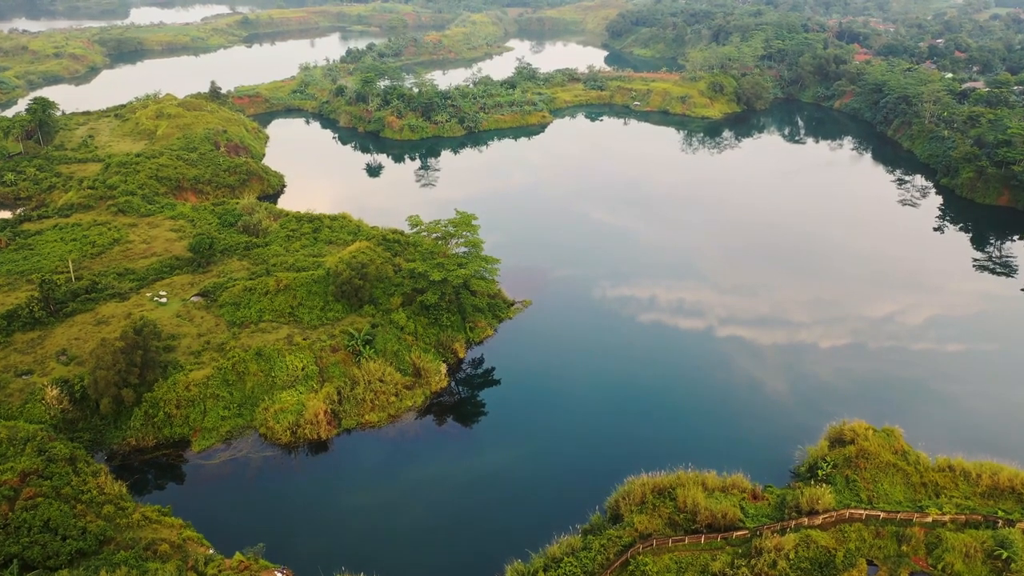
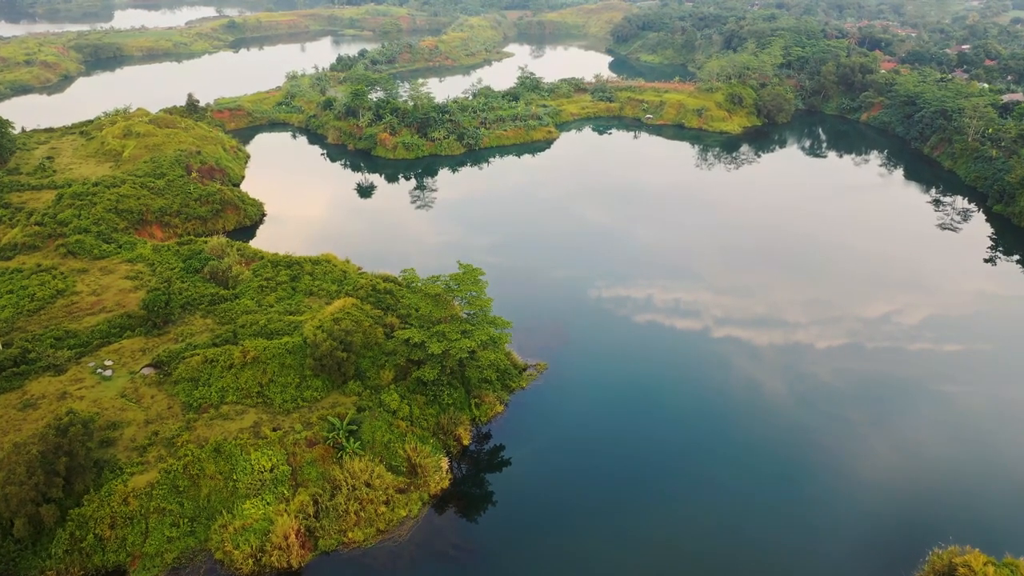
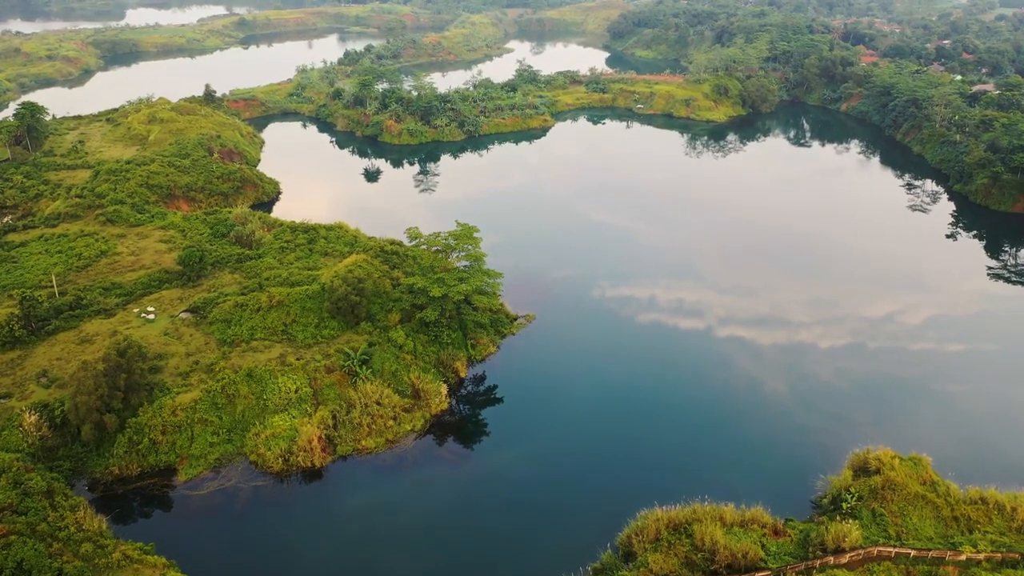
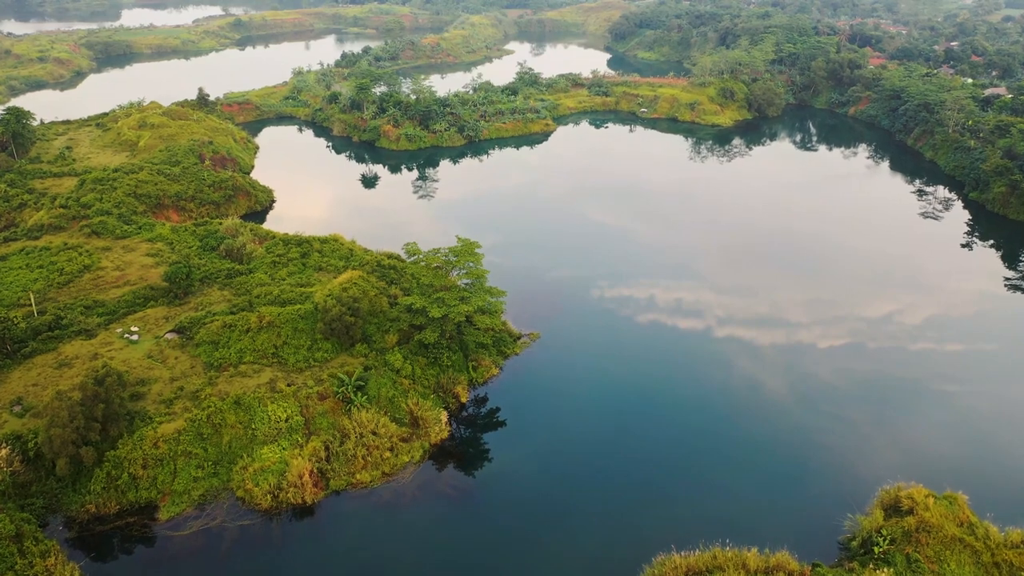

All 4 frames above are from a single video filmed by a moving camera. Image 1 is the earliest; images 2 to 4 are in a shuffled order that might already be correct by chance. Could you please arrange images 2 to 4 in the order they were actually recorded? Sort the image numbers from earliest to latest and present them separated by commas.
3, 4, 2
